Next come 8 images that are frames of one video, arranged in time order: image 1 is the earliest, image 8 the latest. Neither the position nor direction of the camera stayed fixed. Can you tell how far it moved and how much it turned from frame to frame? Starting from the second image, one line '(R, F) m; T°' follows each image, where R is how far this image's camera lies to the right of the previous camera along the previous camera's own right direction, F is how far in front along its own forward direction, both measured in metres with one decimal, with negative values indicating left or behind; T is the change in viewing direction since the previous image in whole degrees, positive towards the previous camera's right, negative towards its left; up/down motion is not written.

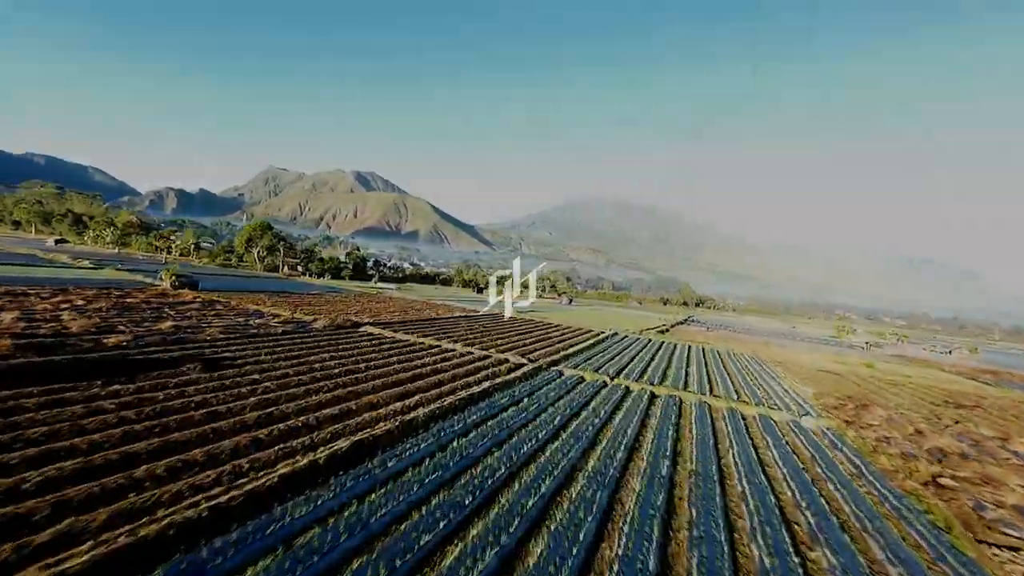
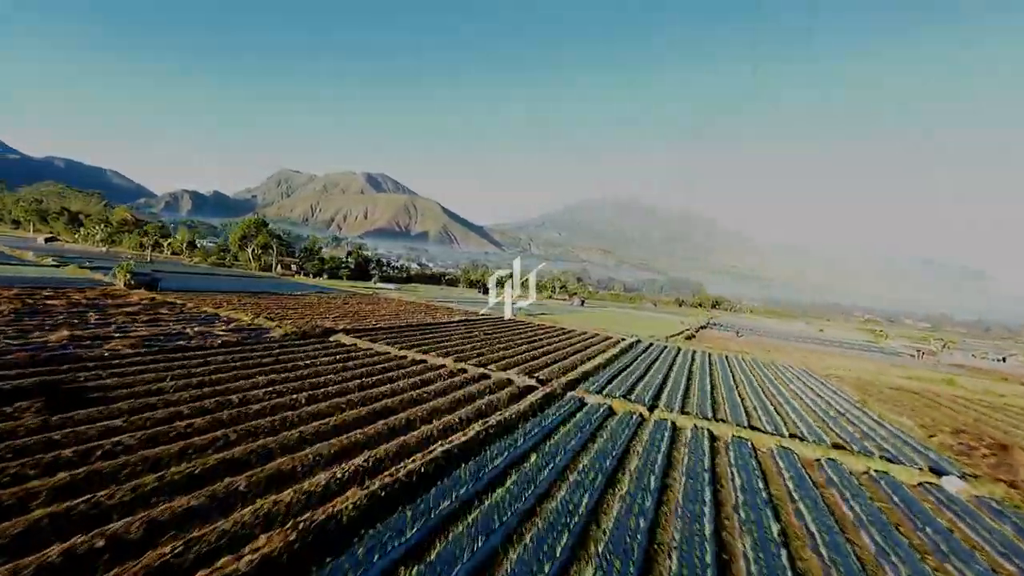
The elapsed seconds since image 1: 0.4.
(+0.1, +3.3) m; -1°
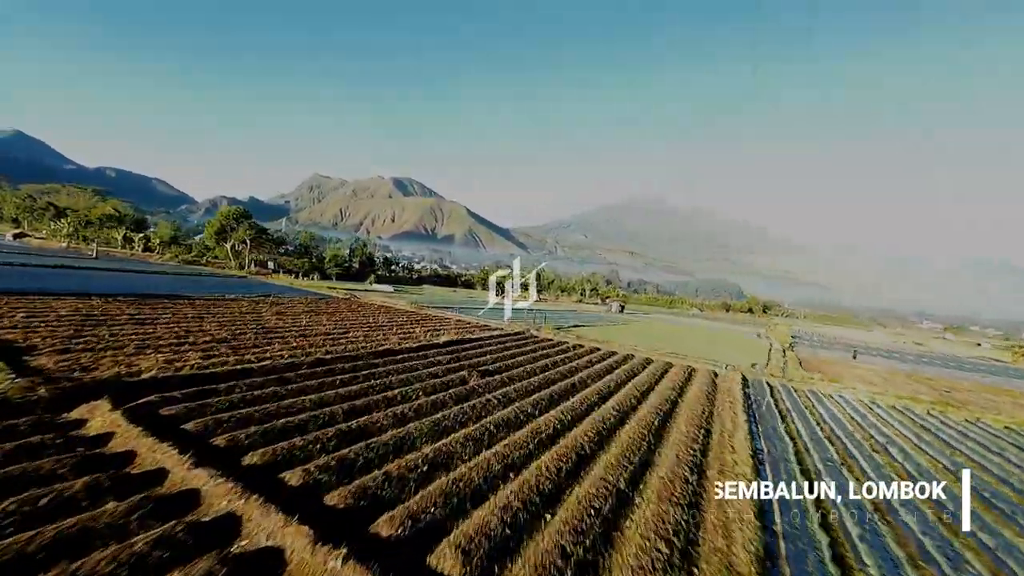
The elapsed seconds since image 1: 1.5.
(+0.2, +8.8) m; -4°
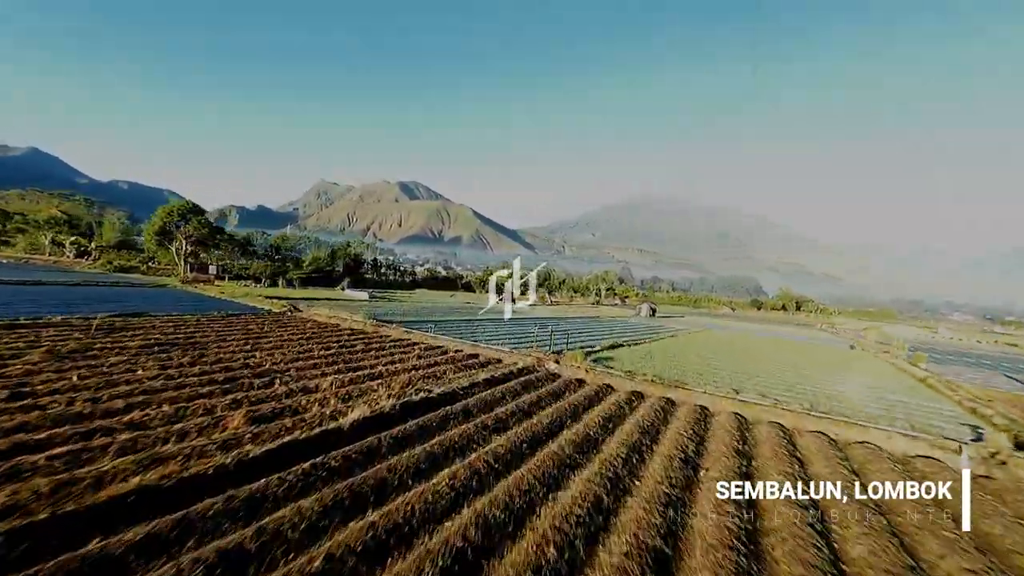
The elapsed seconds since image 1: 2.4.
(+0.2, +7.9) m; -1°
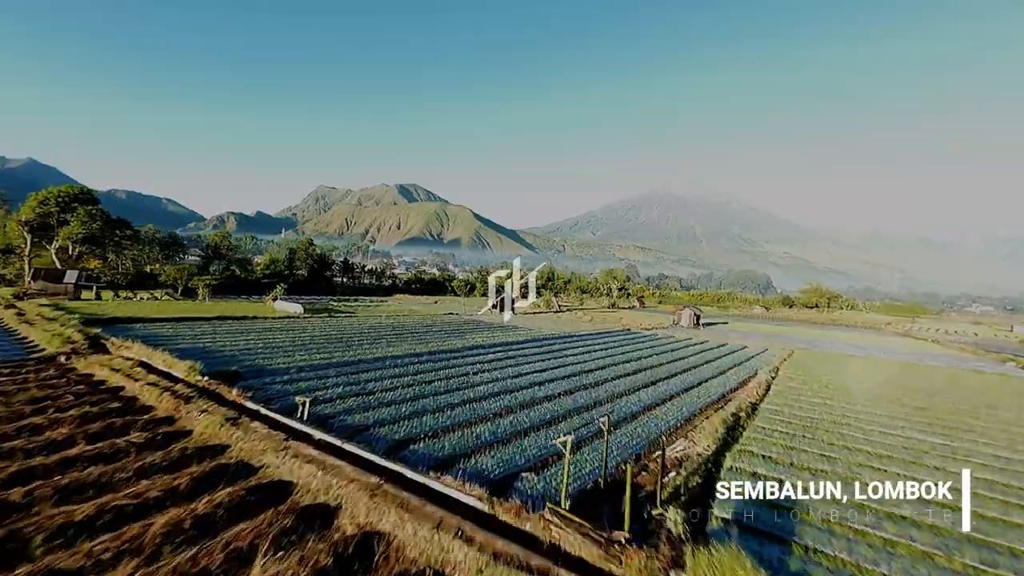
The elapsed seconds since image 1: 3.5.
(+0.3, +9.1) m; 0°
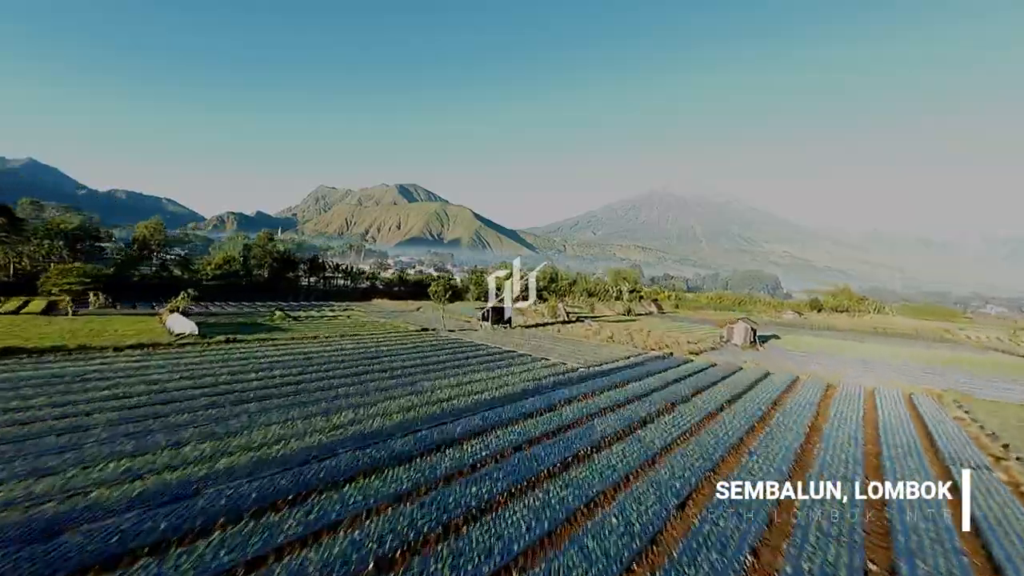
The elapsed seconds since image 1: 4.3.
(+0.2, +6.9) m; 0°
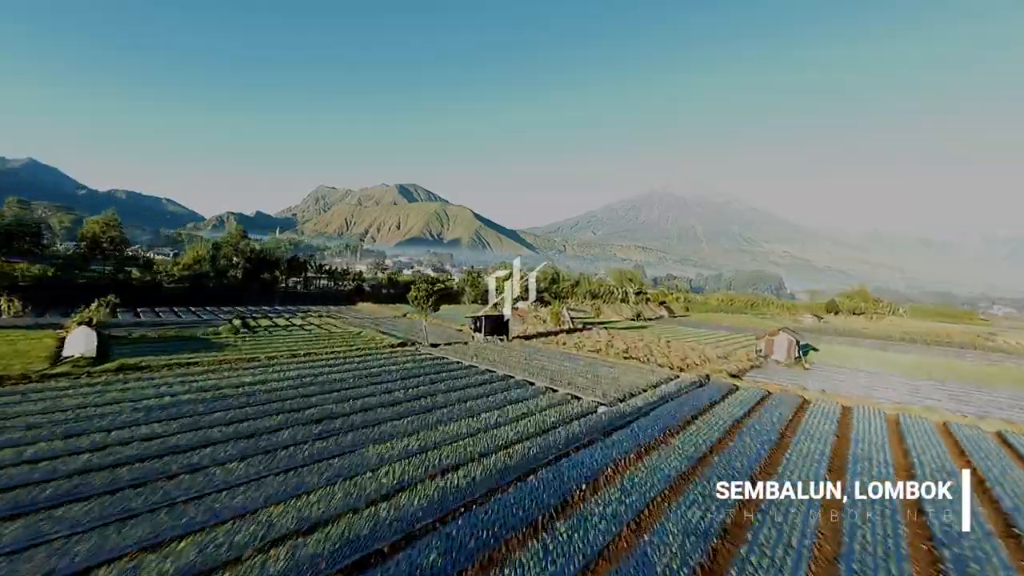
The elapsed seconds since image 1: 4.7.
(+0.1, +3.5) m; 0°
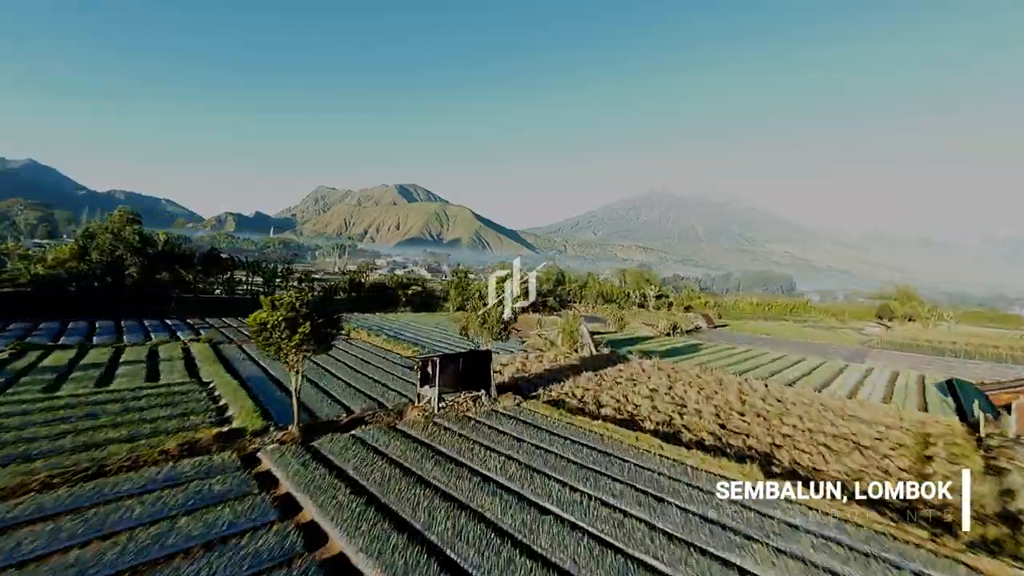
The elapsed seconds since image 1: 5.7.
(+0.4, +9.3) m; 0°
